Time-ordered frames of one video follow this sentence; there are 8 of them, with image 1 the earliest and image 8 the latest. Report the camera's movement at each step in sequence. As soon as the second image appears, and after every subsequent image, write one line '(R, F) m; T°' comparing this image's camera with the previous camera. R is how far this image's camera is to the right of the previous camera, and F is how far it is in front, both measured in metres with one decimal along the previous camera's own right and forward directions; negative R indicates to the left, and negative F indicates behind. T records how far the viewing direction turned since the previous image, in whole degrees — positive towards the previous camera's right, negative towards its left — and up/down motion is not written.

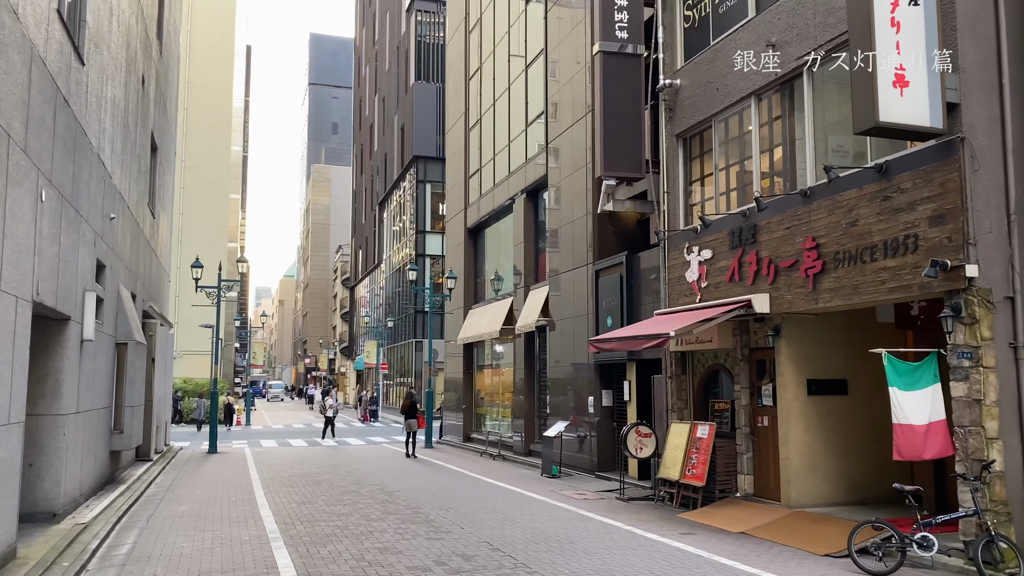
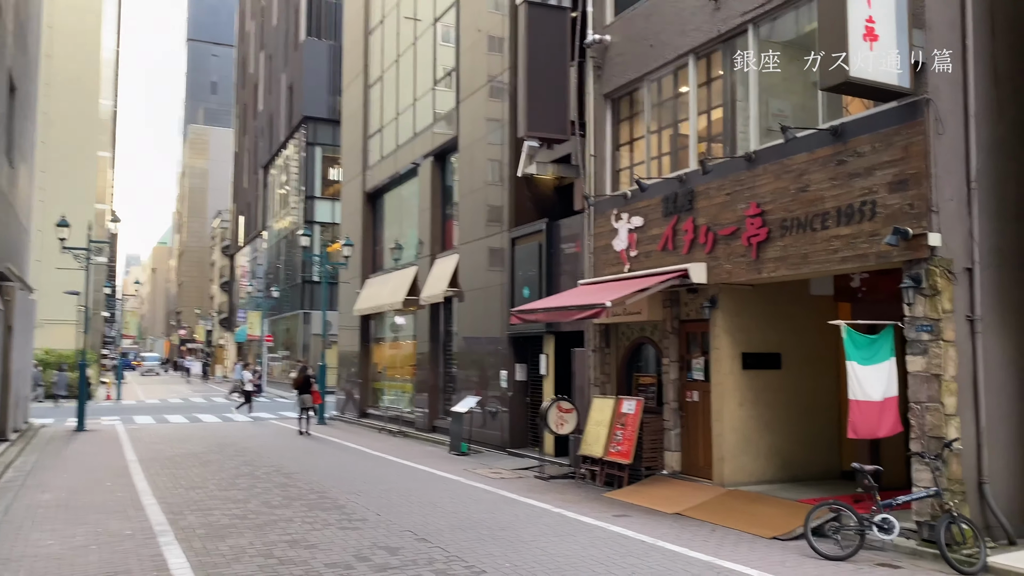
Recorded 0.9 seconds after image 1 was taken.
(-0.5, +1.0) m; +8°
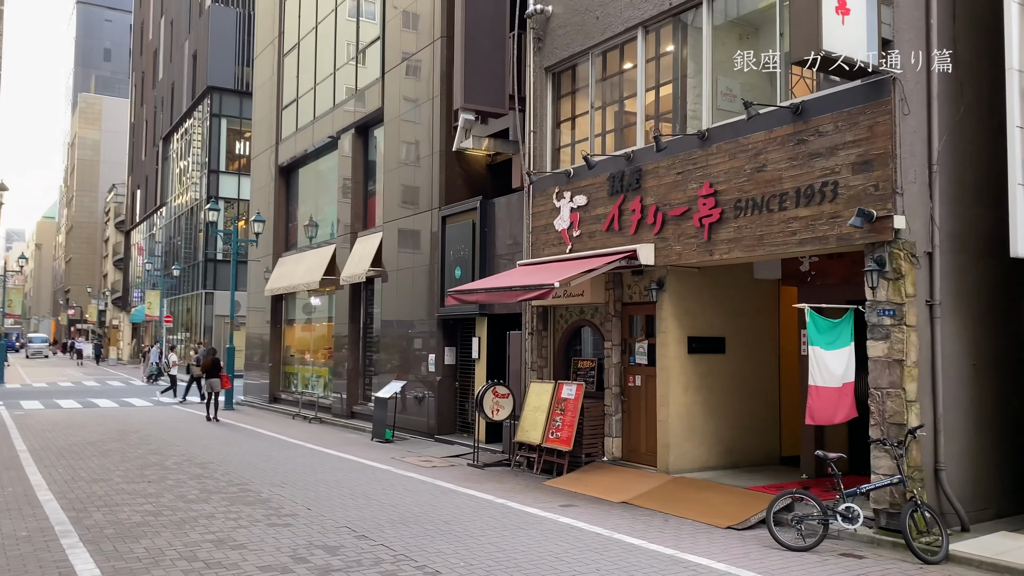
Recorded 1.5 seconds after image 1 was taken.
(-0.4, +0.6) m; +6°
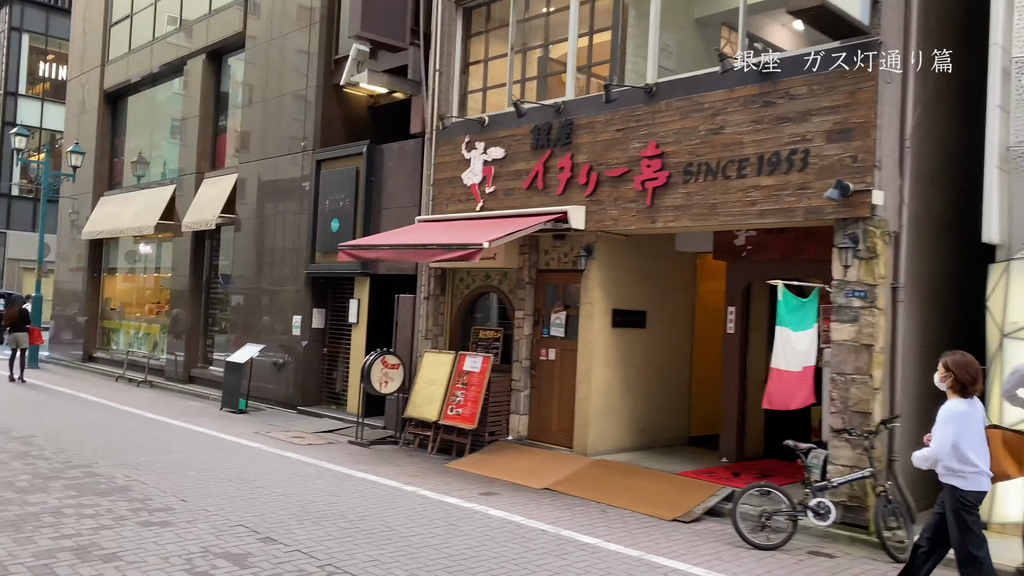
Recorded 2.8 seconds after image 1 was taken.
(-1.0, +1.3) m; +12°
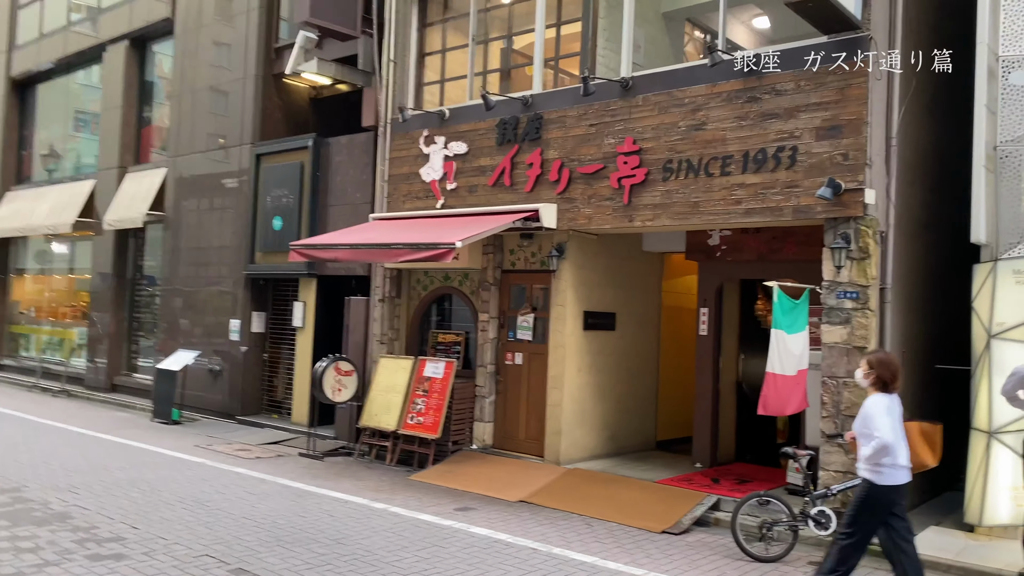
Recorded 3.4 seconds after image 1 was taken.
(-0.5, +0.5) m; +5°
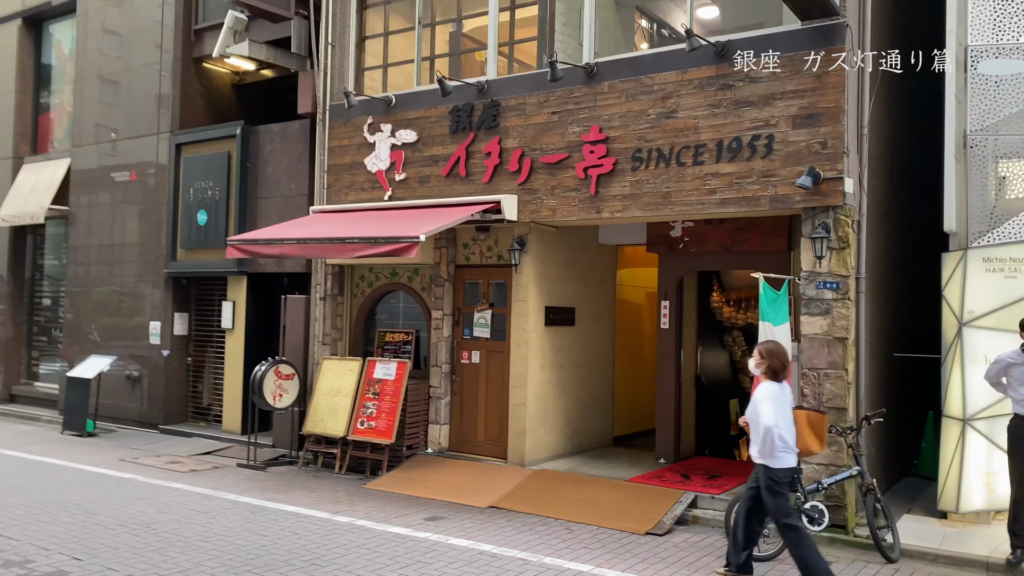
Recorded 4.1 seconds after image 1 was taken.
(-0.6, +0.4) m; +7°
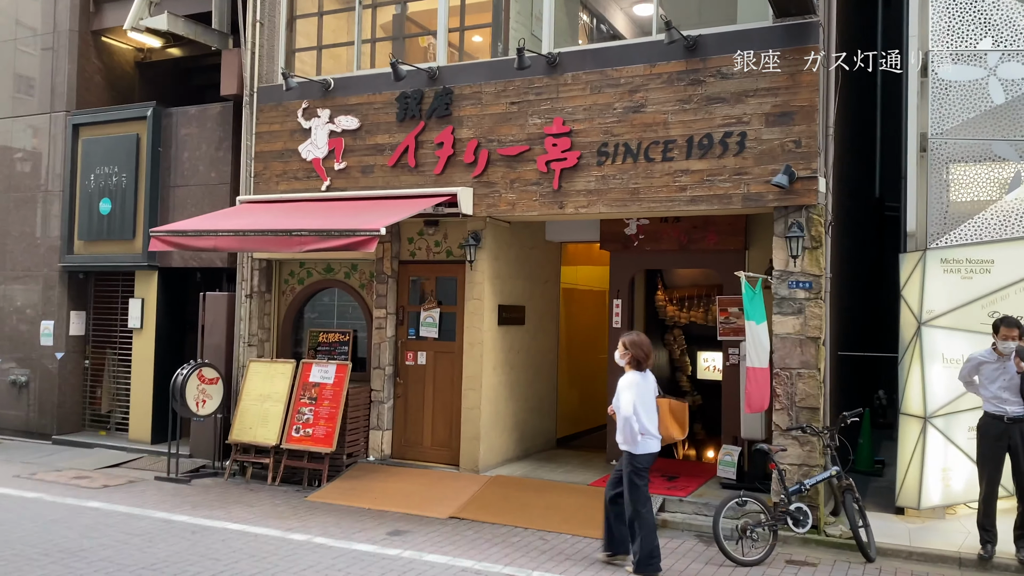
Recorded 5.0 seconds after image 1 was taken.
(-0.8, +0.5) m; +8°
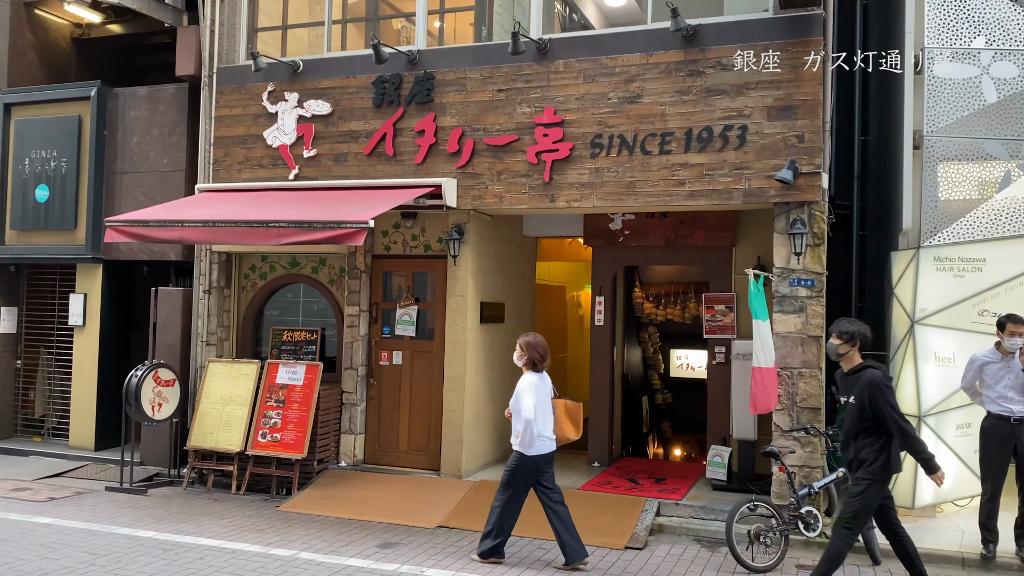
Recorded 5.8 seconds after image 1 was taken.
(-0.6, +0.4) m; +5°
